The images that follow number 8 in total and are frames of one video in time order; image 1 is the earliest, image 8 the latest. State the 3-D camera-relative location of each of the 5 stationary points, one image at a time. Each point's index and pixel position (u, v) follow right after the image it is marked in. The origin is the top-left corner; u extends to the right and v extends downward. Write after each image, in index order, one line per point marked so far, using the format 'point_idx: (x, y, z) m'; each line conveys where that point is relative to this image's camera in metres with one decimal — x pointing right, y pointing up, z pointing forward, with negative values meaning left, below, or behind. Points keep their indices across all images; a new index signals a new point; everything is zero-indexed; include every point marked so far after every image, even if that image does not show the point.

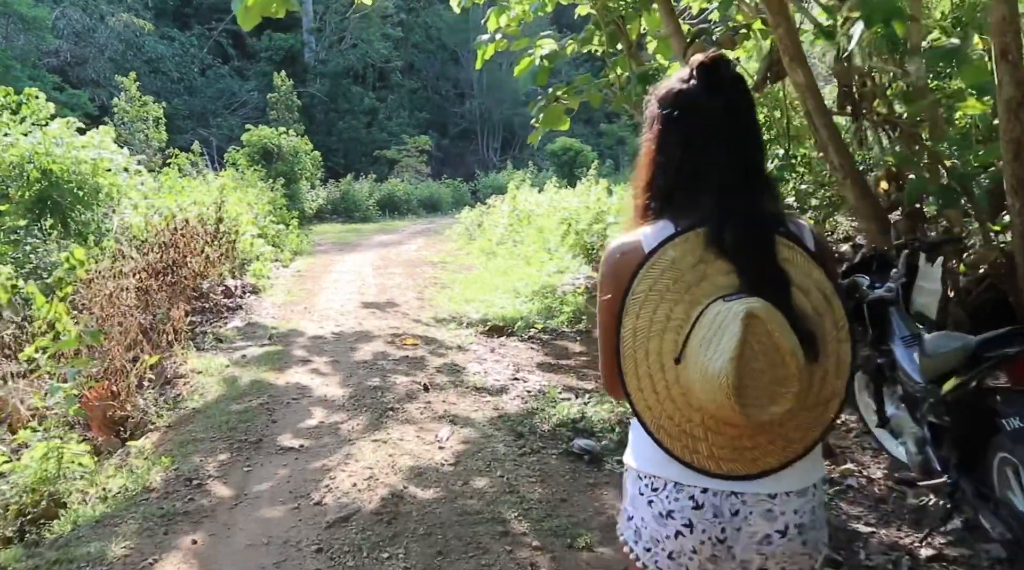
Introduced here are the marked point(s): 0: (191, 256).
0: (-2.5, +0.2, +7.3) m
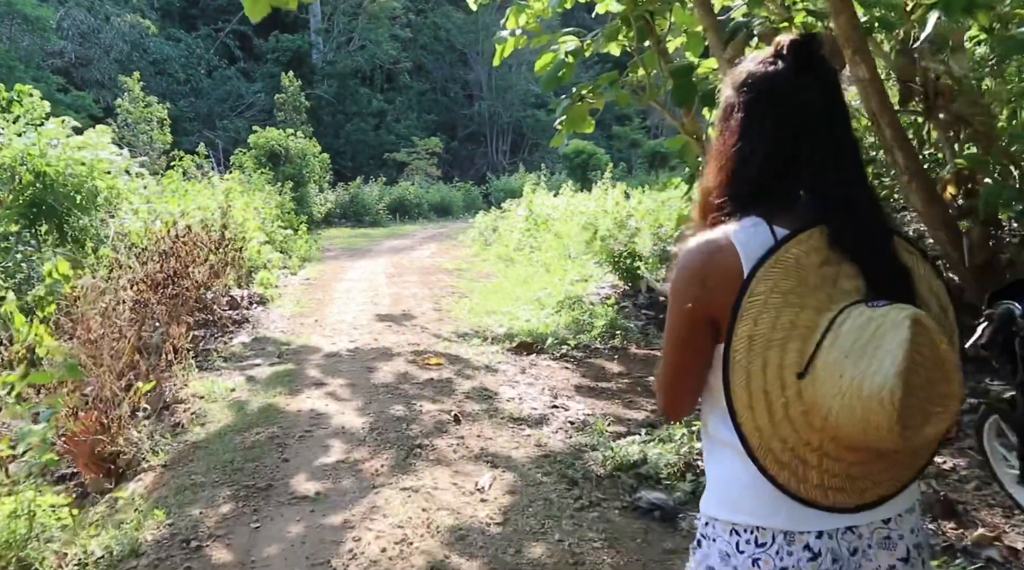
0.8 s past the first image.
0: (-2.3, +0.1, +6.7) m
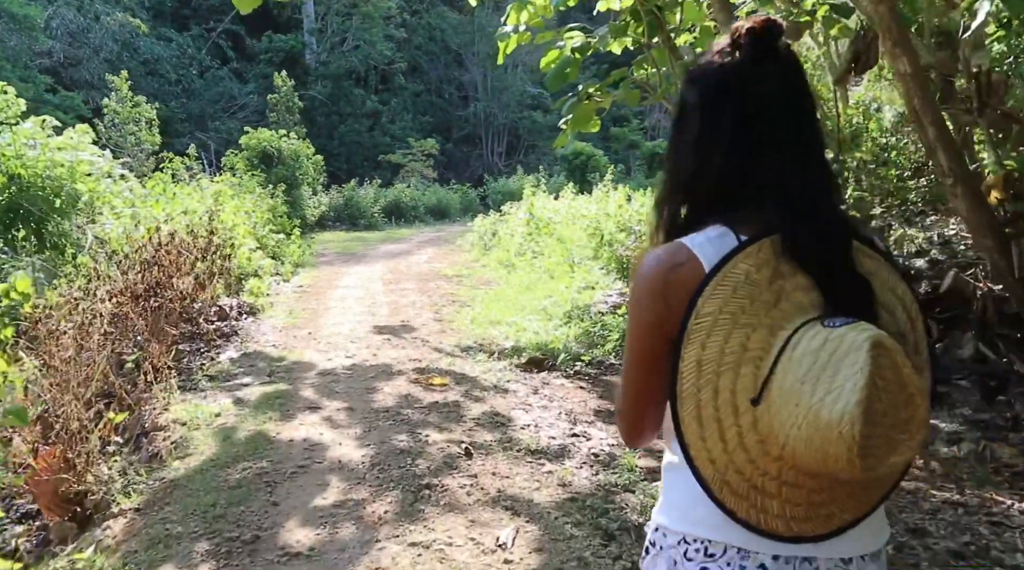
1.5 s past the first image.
0: (-2.2, +0.1, +6.3) m
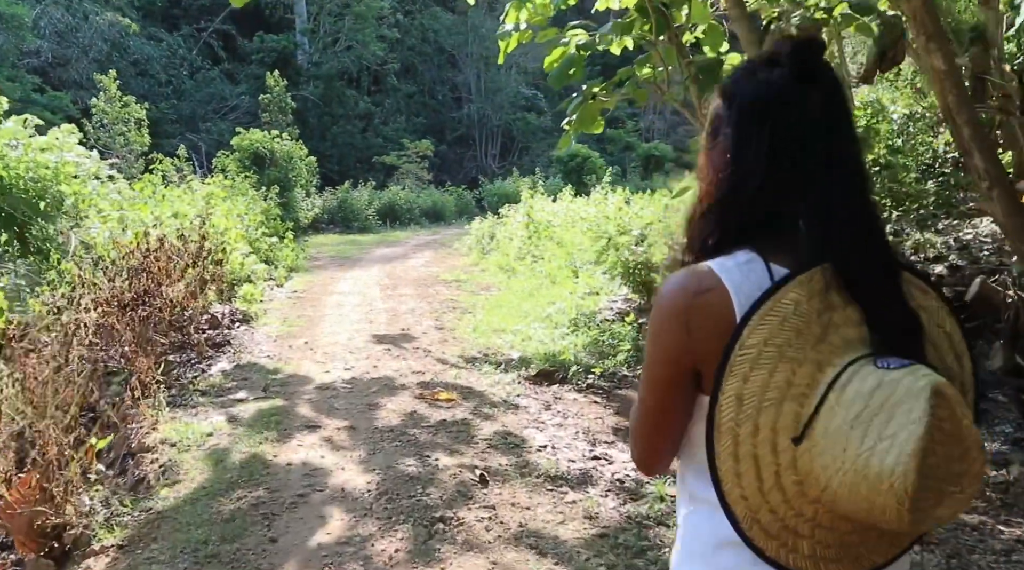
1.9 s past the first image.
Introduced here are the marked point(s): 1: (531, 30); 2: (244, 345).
0: (-2.2, 0.0, +6.0) m
1: (+0.1, +1.5, +5.3) m
2: (-1.8, -0.4, +6.4) m
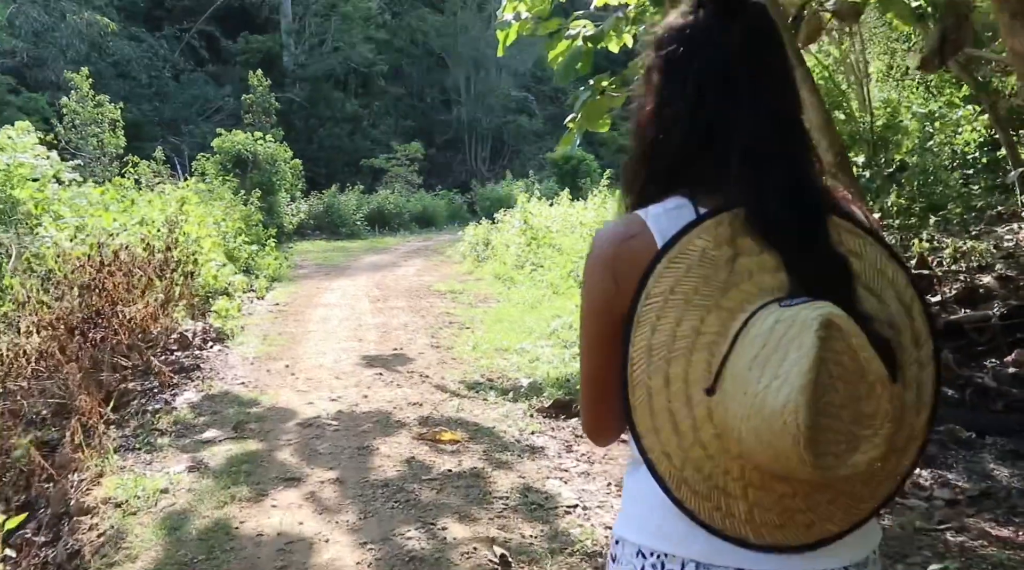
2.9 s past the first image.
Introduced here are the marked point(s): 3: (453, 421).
0: (-2.1, -0.1, +5.2) m
1: (+0.2, +1.4, +4.6) m
2: (-1.8, -0.5, +5.7) m
3: (-0.3, -0.6, +4.4) m
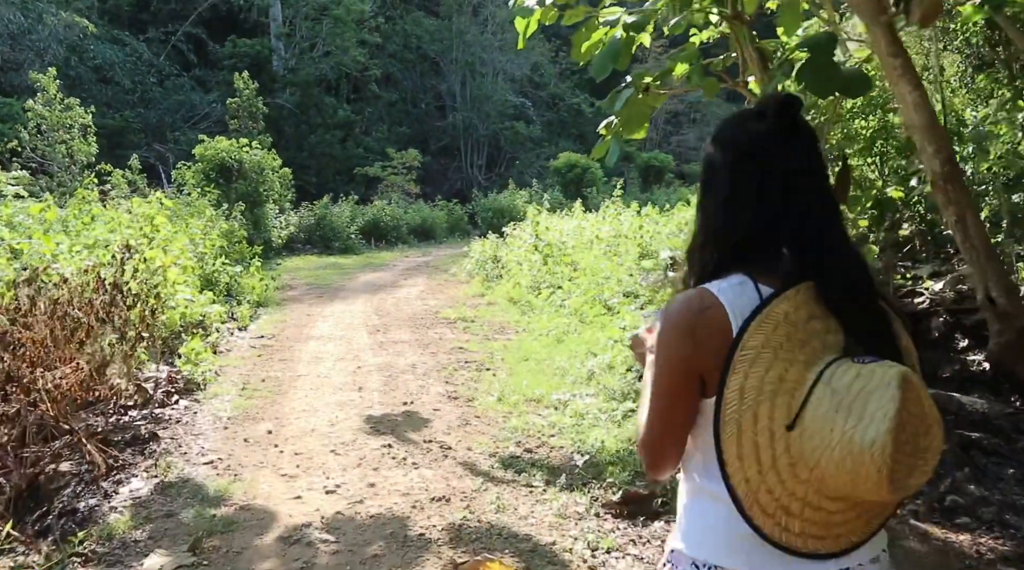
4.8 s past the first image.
0: (-1.9, -0.3, +4.0) m
1: (+0.4, +1.2, +3.4) m
2: (-1.6, -0.7, +4.4) m
3: (-0.1, -0.8, +3.2) m
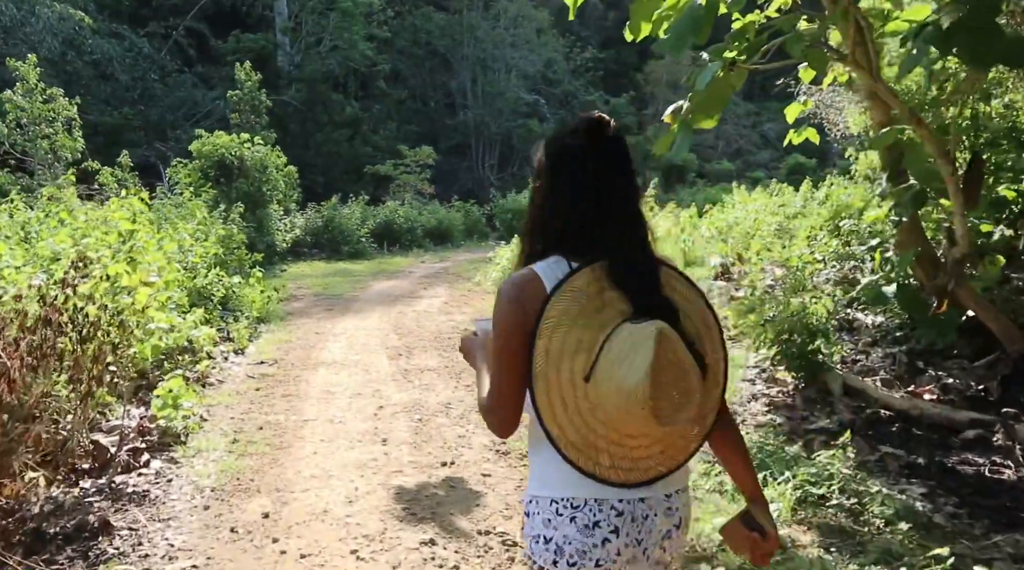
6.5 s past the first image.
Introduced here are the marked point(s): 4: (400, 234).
0: (-1.6, -0.4, +2.8) m
1: (+0.7, +1.1, +2.2) m
2: (-1.3, -0.8, +3.2) m
3: (+0.2, -0.9, +2.0) m
4: (-2.0, +0.9, +16.4) m
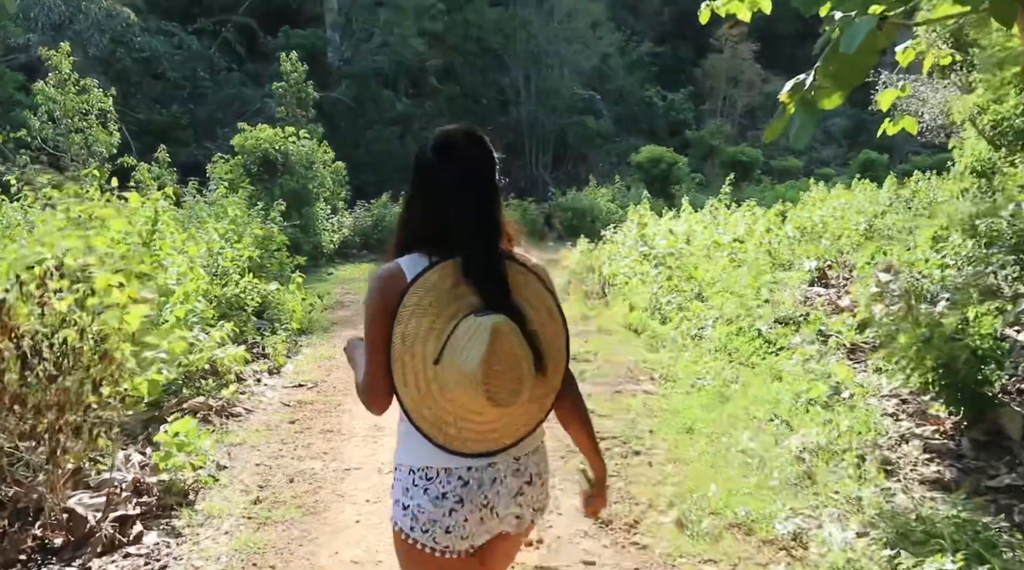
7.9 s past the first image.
0: (-1.3, -0.5, +1.8) m
1: (+0.9, +1.0, +1.1) m
2: (-1.0, -0.9, +2.3) m
3: (+0.5, -1.0, +0.9) m
4: (-1.0, +0.8, +15.4) m
